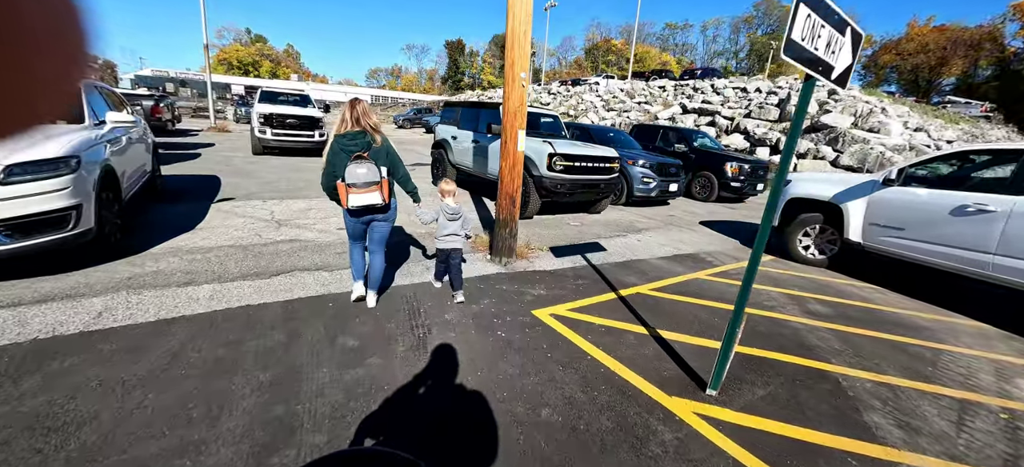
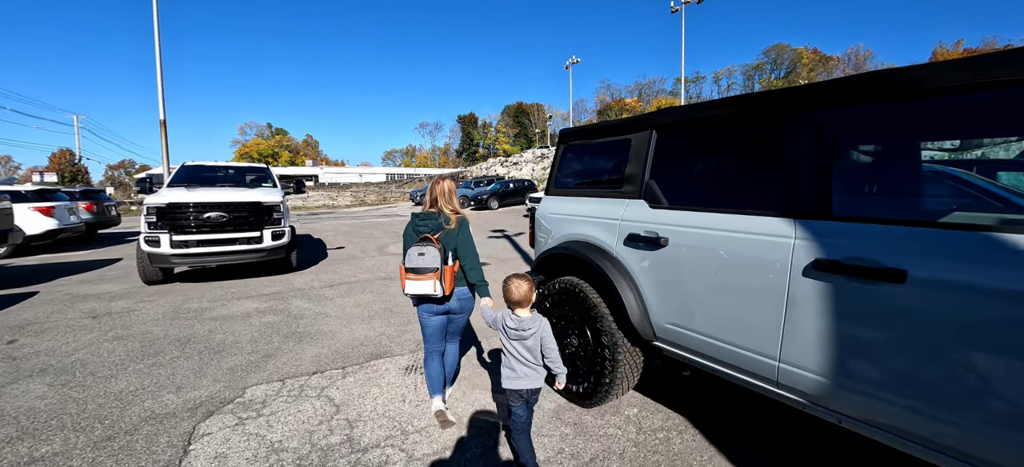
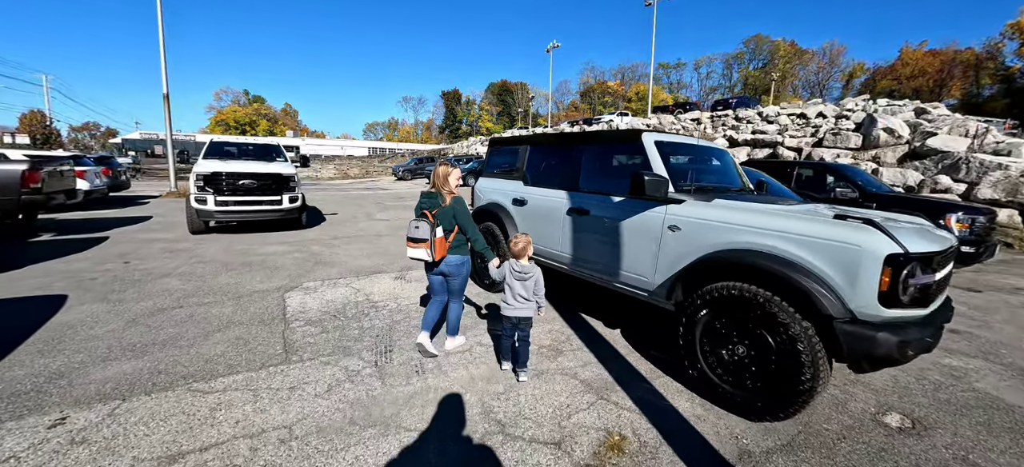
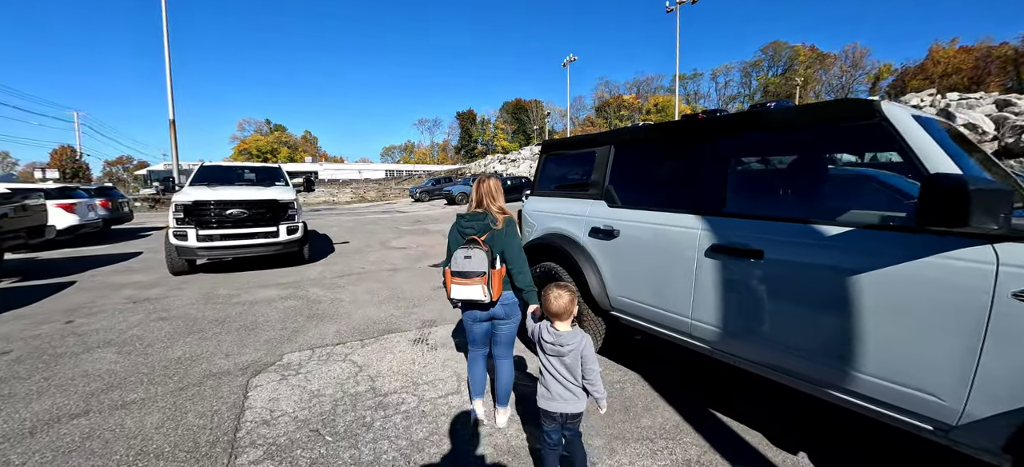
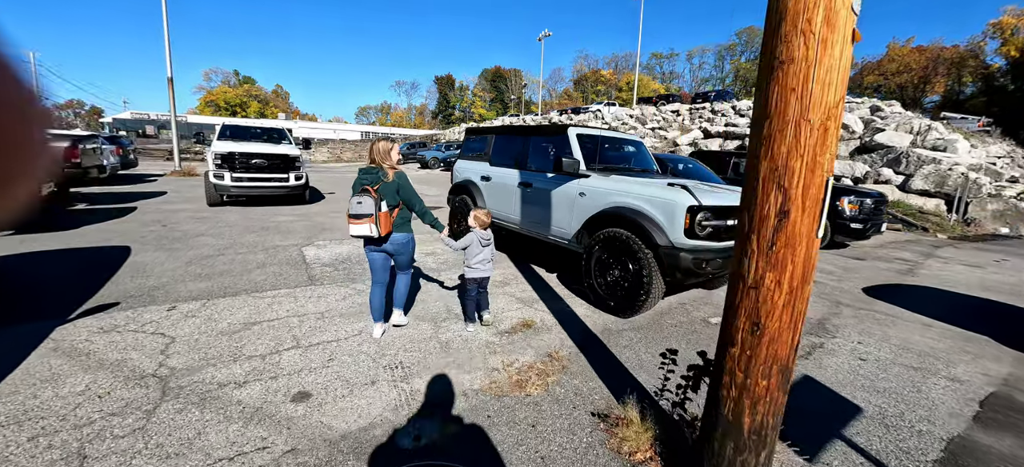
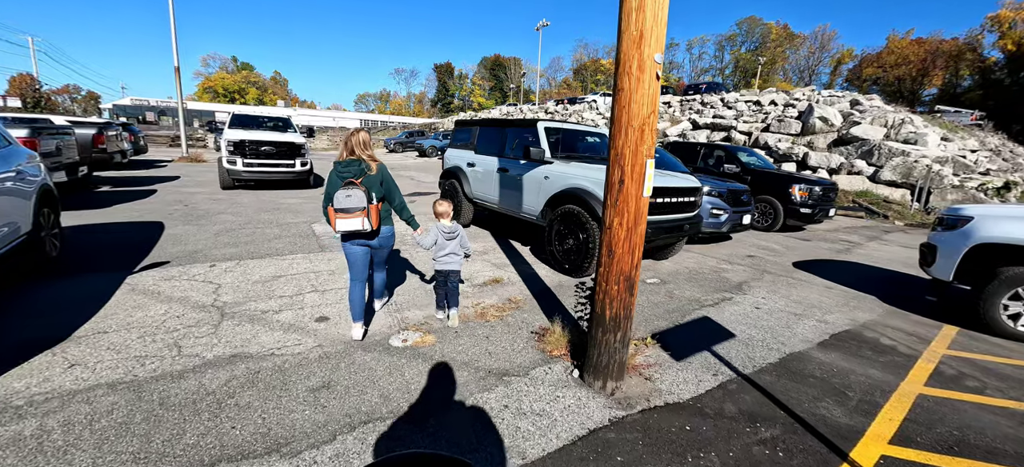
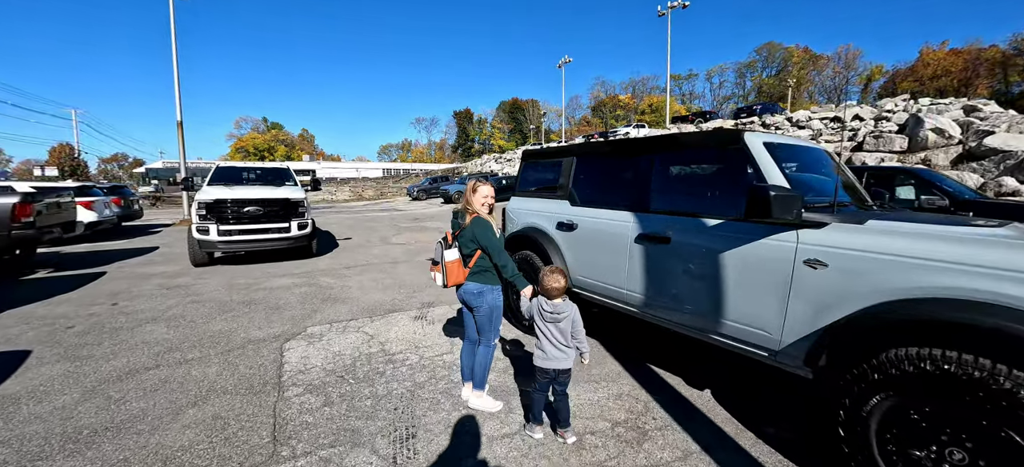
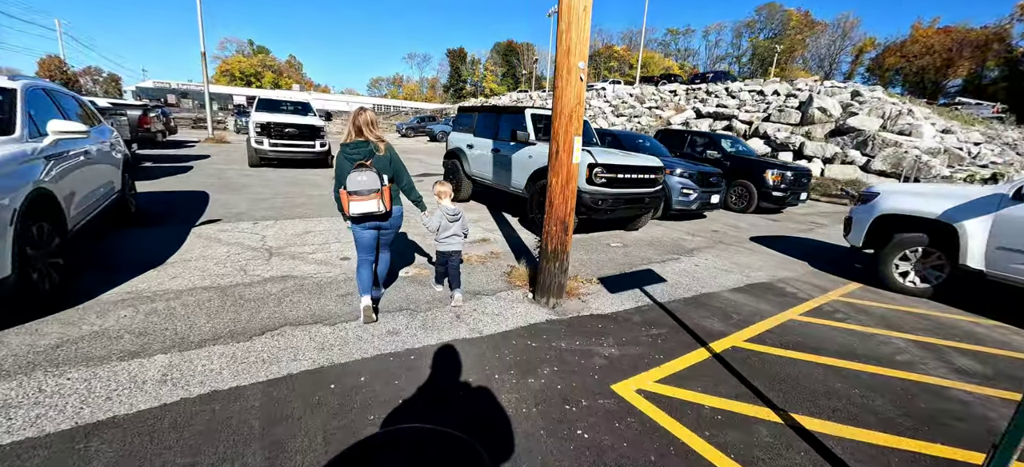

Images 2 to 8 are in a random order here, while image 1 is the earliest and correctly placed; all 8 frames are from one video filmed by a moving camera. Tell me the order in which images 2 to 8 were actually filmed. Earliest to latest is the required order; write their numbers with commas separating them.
8, 6, 5, 3, 7, 4, 2
